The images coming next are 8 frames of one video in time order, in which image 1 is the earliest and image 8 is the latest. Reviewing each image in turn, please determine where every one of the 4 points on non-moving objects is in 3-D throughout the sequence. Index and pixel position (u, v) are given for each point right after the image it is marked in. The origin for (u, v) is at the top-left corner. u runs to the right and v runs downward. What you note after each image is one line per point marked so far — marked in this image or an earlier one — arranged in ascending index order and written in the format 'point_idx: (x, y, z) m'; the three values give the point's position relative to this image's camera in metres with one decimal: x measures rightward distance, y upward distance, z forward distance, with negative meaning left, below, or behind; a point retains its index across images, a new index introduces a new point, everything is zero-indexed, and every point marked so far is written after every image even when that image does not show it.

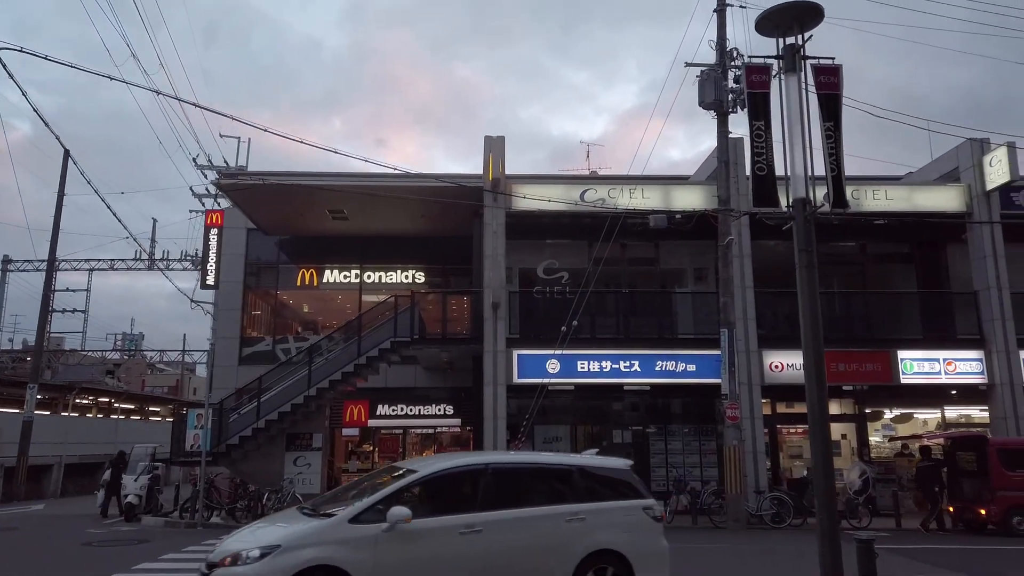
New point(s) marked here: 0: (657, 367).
0: (+3.3, -1.8, +16.8) m
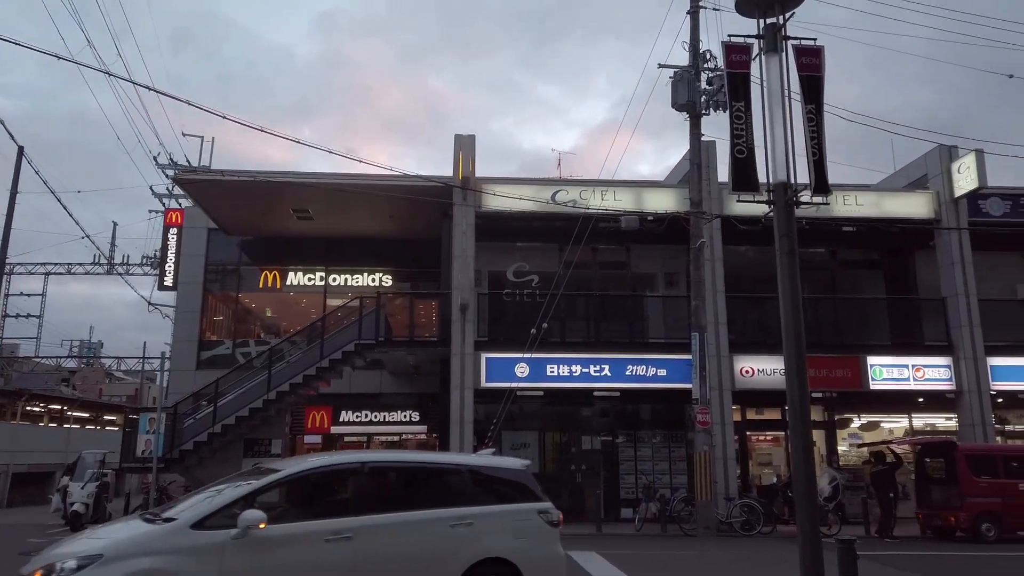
0: (+2.6, -1.9, +16.5) m
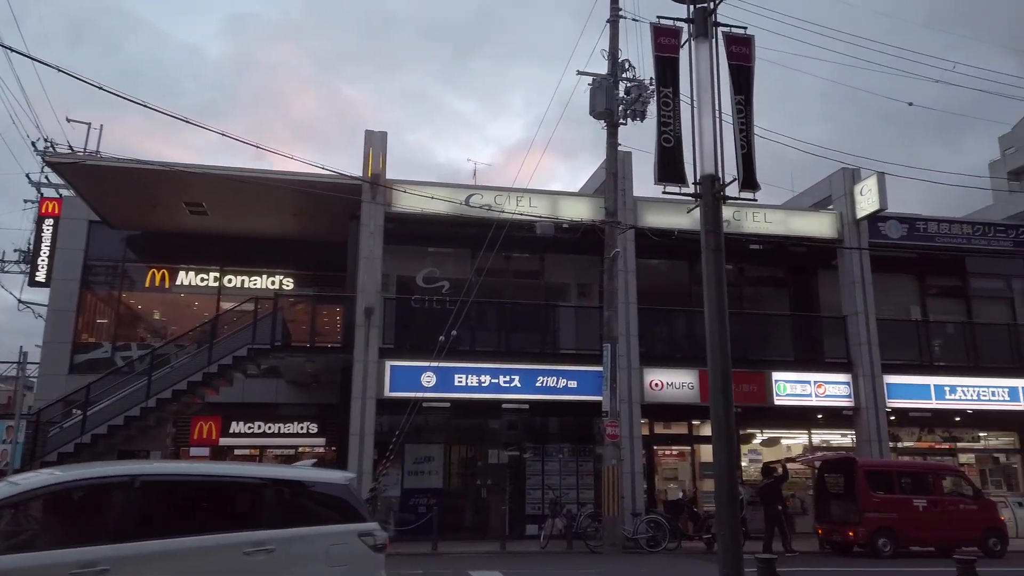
0: (+0.5, -2.0, +16.1) m
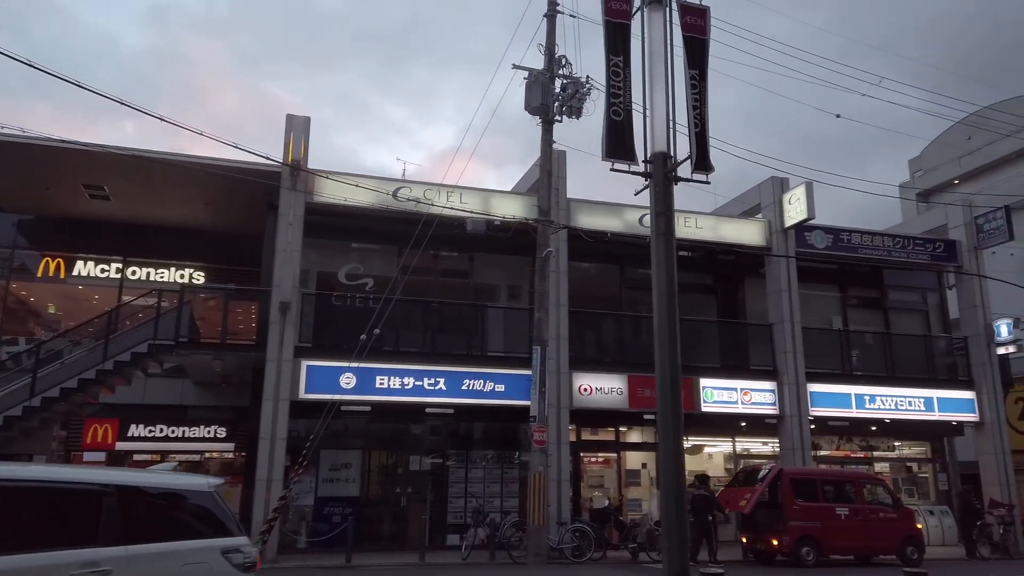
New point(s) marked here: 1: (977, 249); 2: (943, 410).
0: (-1.0, -2.0, +15.4) m
1: (+11.7, +1.0, +18.8) m
2: (+10.4, -2.9, +17.9) m
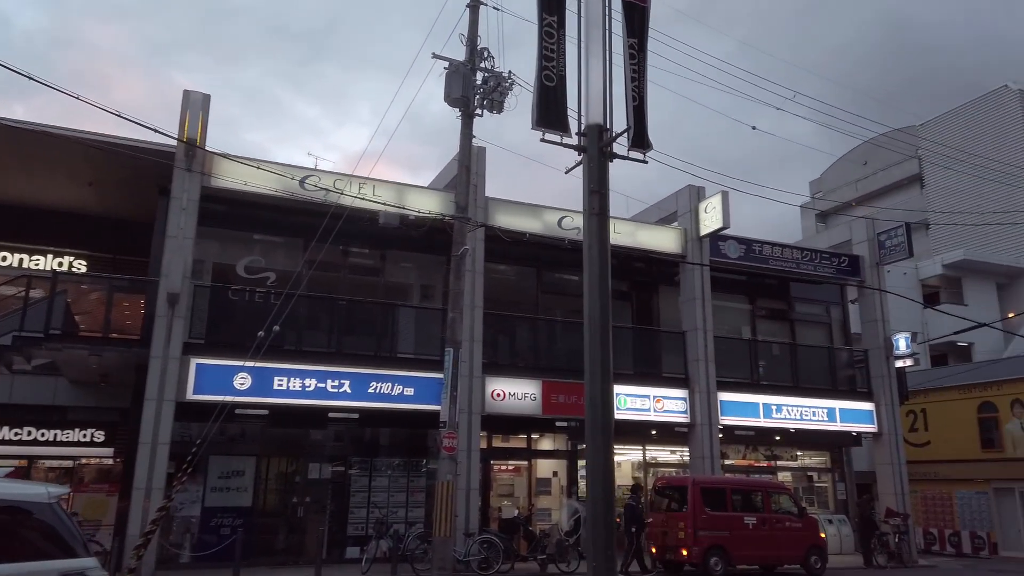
0: (-2.8, -2.0, +14.5) m
1: (+9.5, +0.6, +19.4) m
2: (+8.2, -3.3, +18.4) m
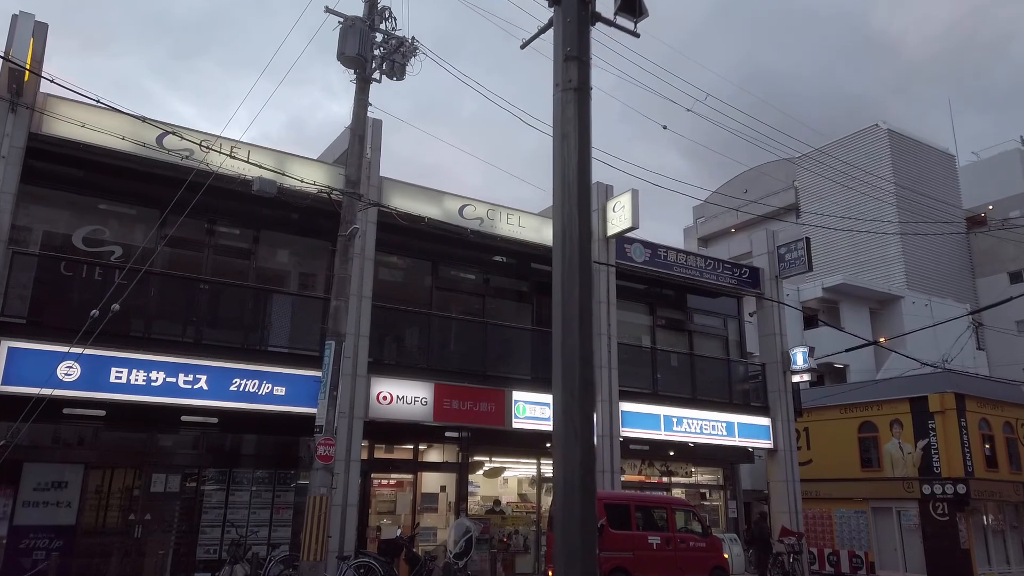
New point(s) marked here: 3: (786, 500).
0: (-4.7, -1.7, +12.4) m
1: (+6.8, +0.3, +19.2) m
2: (+5.5, -3.5, +17.9) m
3: (+6.6, -5.1, +17.9) m
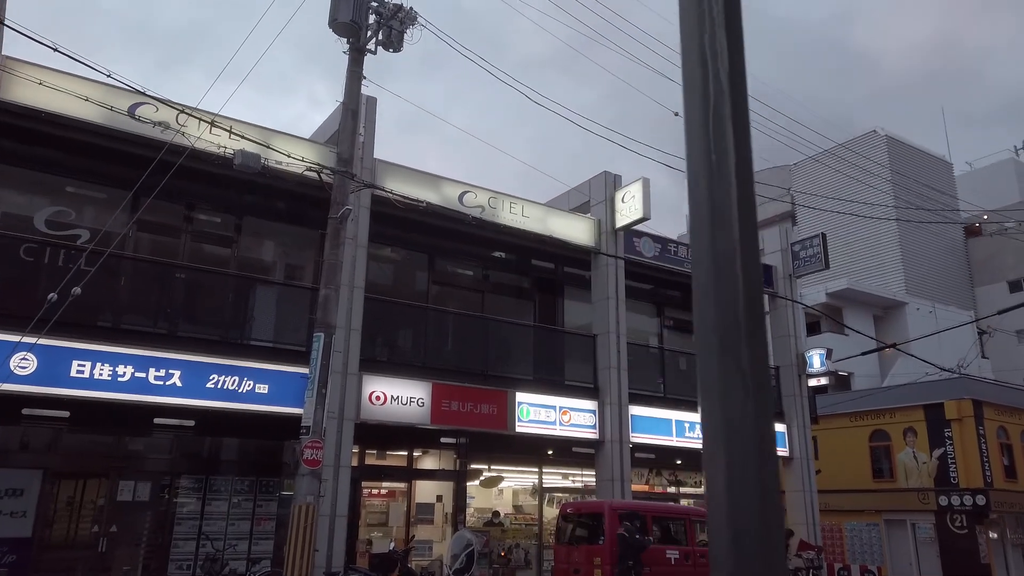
0: (-4.6, -1.5, +11.2) m
1: (+6.8, +0.3, +18.3) m
2: (+5.5, -3.5, +16.8) m
3: (+6.5, -5.0, +16.8) m
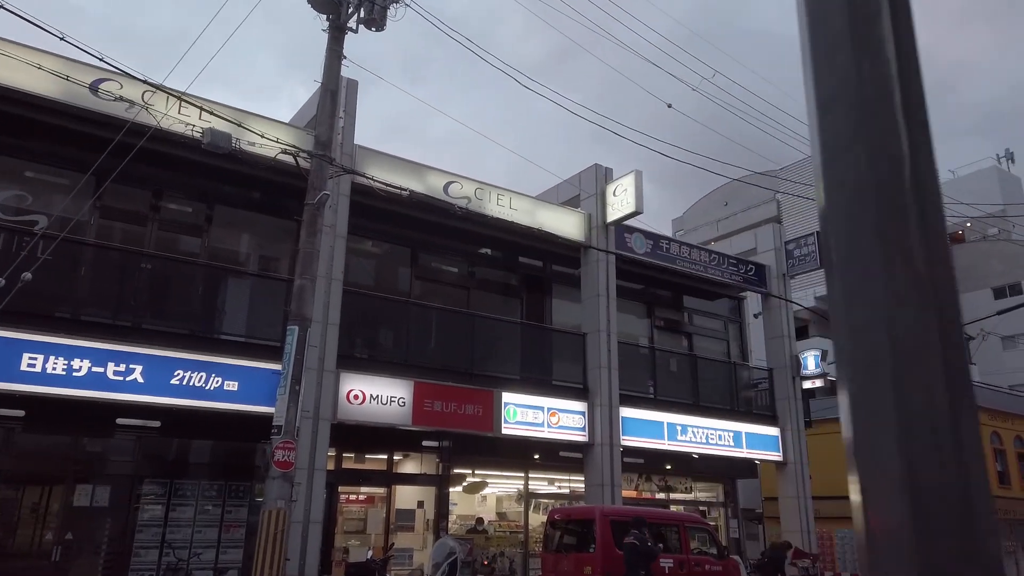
0: (-4.8, -1.3, +10.5) m
1: (+6.5, +0.3, +17.8) m
2: (+5.2, -3.5, +16.3) m
3: (+6.2, -5.0, +16.3) m
